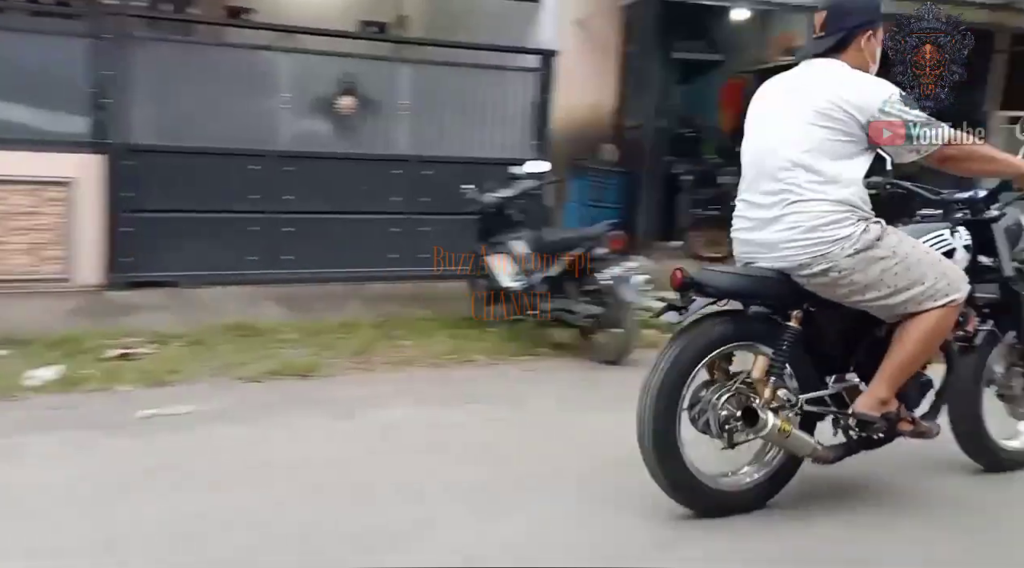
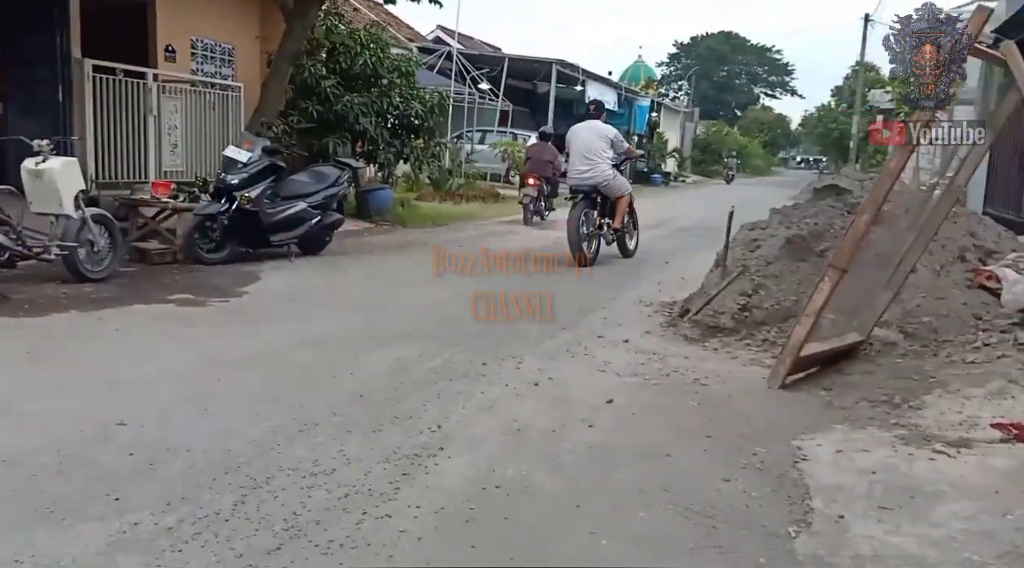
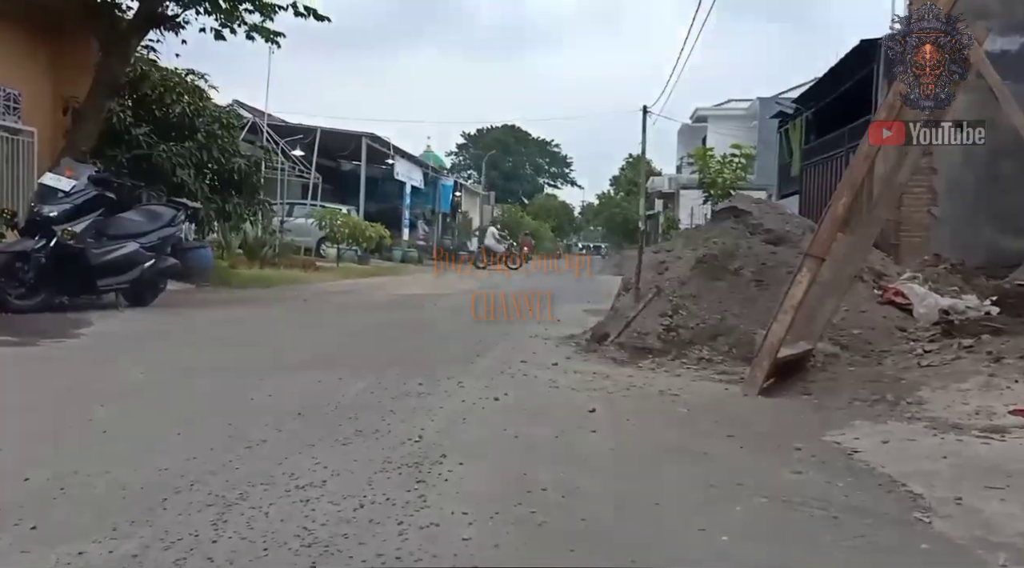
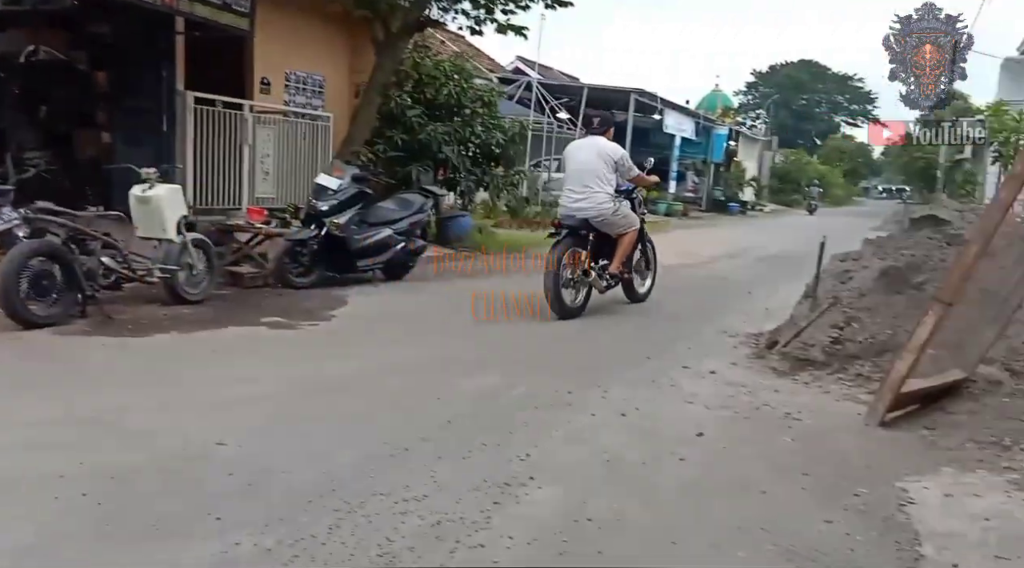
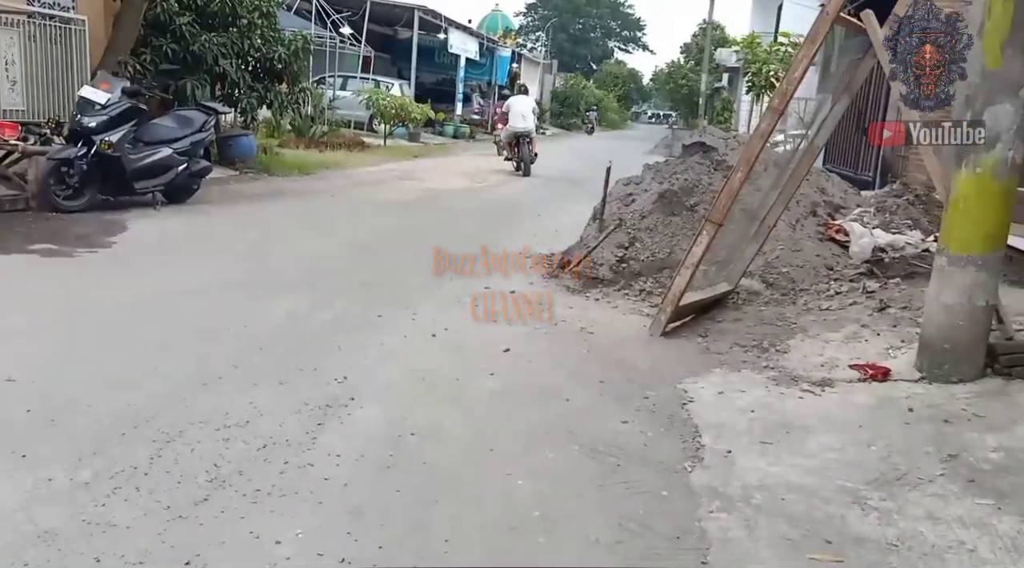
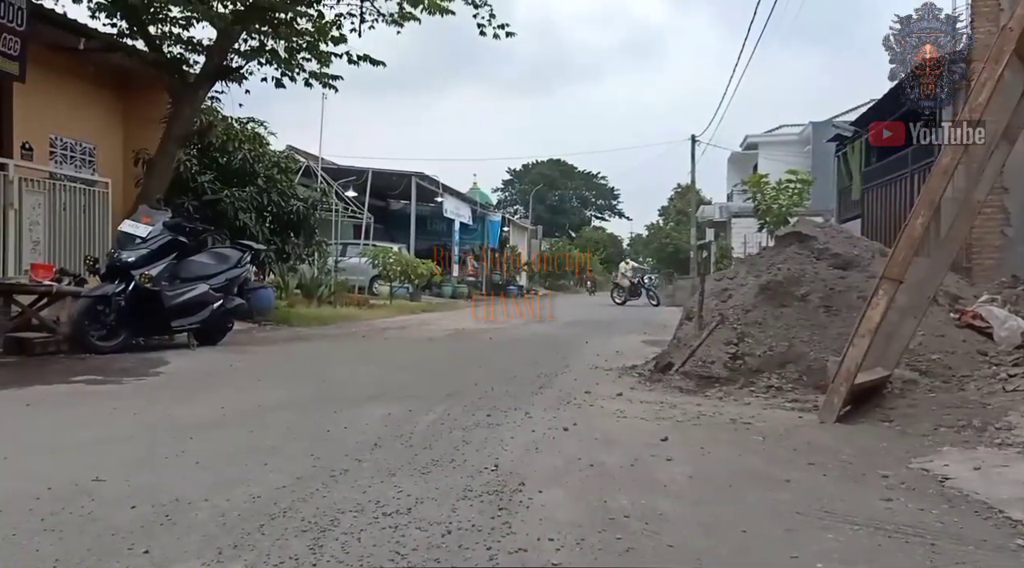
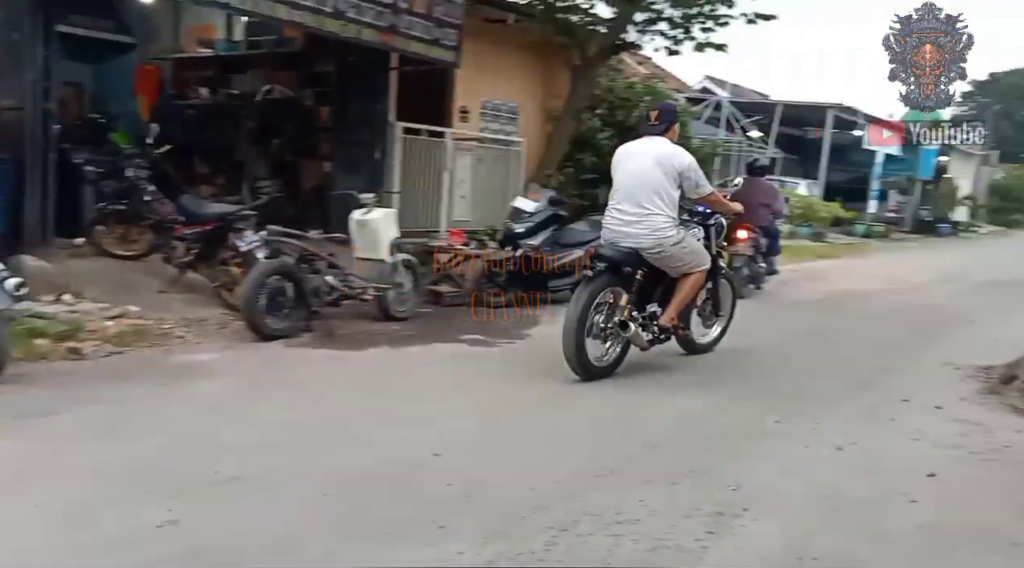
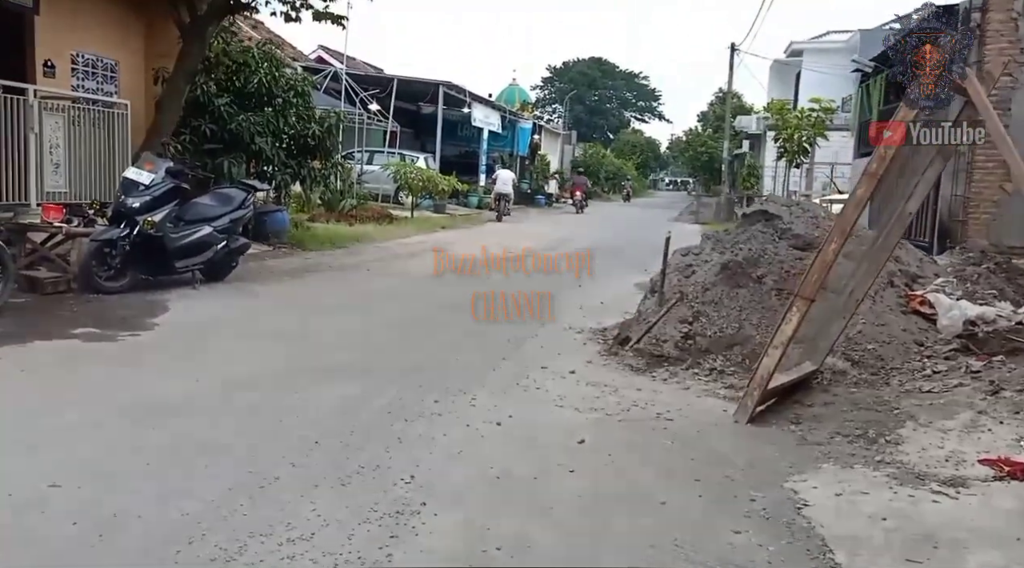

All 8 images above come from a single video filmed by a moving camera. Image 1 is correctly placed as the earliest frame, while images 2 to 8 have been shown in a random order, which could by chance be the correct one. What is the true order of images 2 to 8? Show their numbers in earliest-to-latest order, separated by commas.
7, 4, 2, 5, 8, 3, 6
